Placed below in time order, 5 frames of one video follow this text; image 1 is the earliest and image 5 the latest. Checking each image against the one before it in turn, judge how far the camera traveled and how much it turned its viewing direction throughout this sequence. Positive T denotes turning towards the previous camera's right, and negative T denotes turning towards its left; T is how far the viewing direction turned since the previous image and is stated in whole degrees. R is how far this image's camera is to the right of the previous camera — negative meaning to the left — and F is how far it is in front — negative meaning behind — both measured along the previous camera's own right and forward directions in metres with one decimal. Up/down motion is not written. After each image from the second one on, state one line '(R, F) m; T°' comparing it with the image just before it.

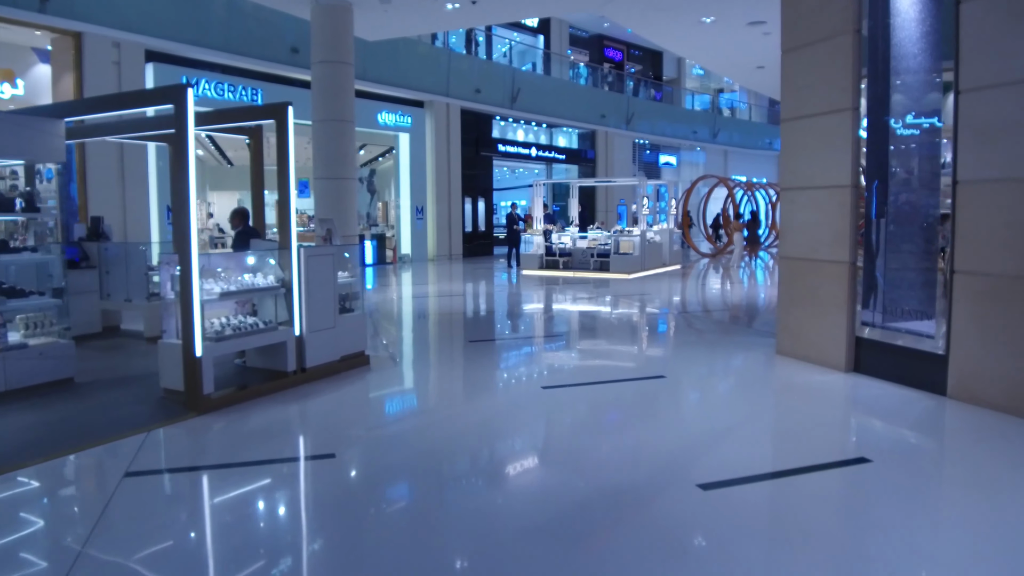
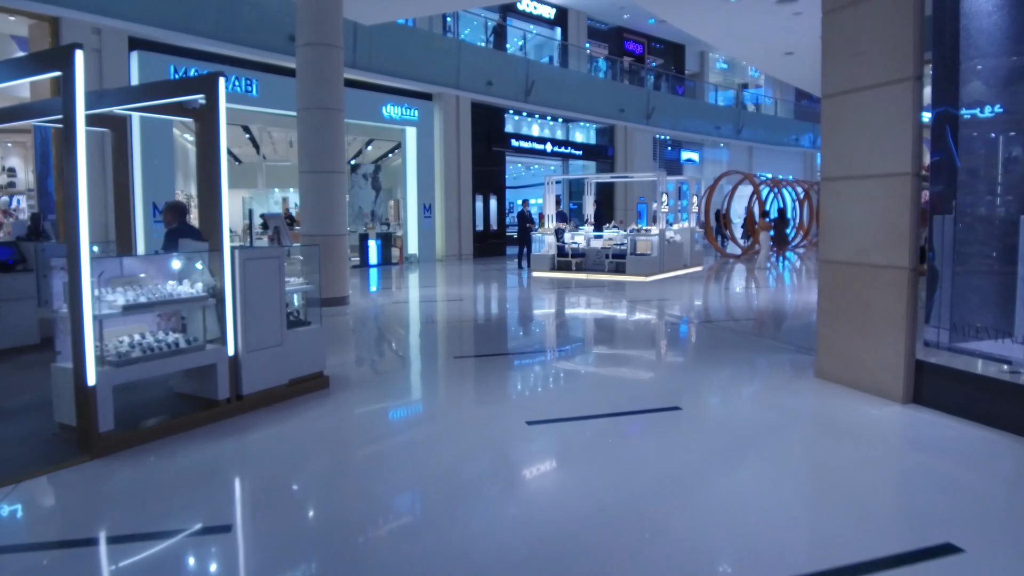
(+0.2, +0.8) m; -2°
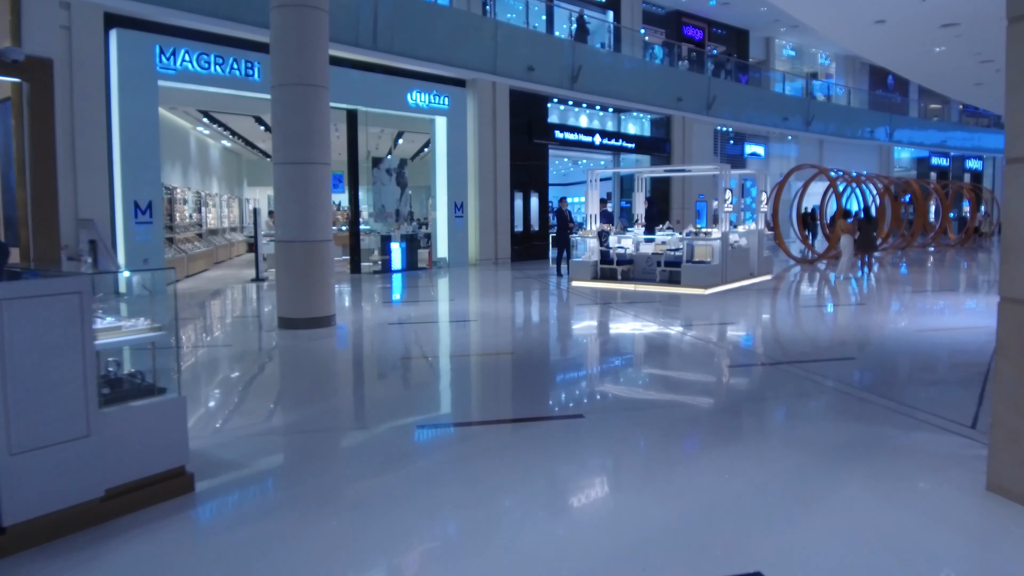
(+0.3, +1.5) m; -4°
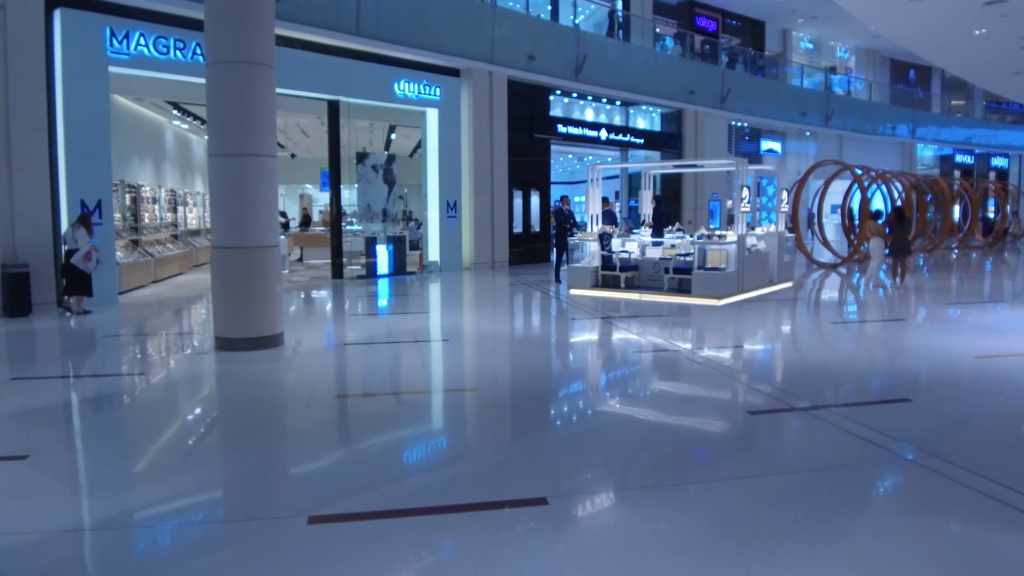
(+0.2, +1.0) m; -1°
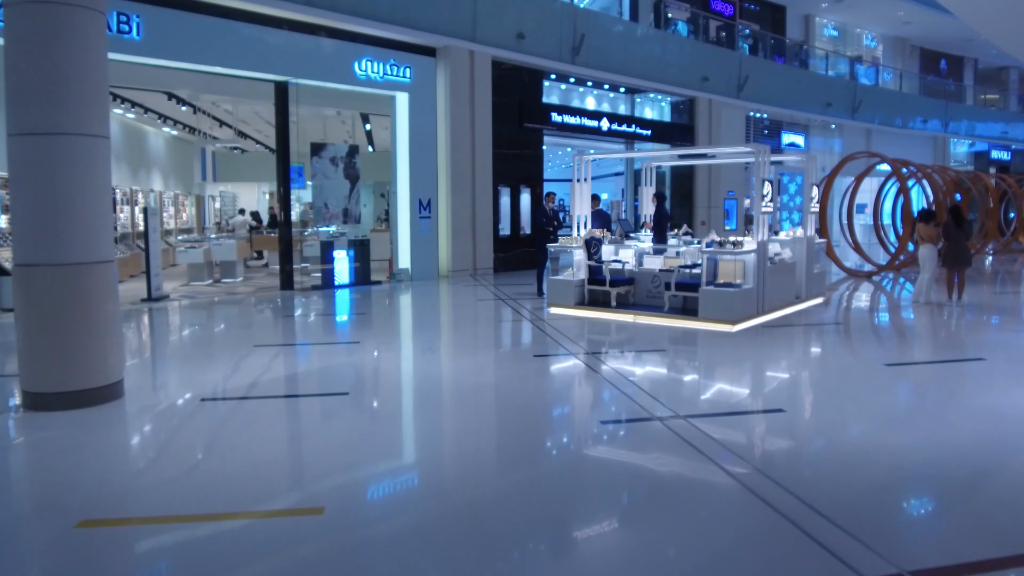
(+0.4, +1.6) m; -1°
